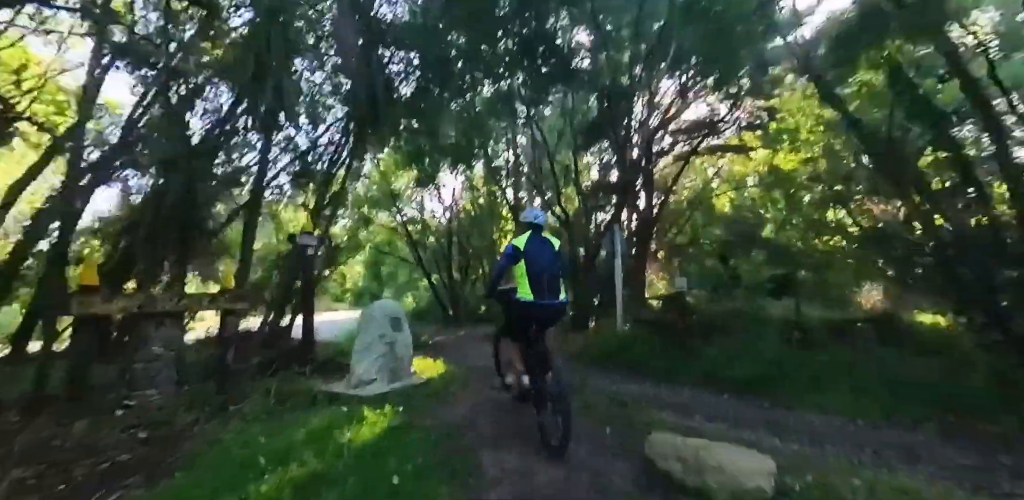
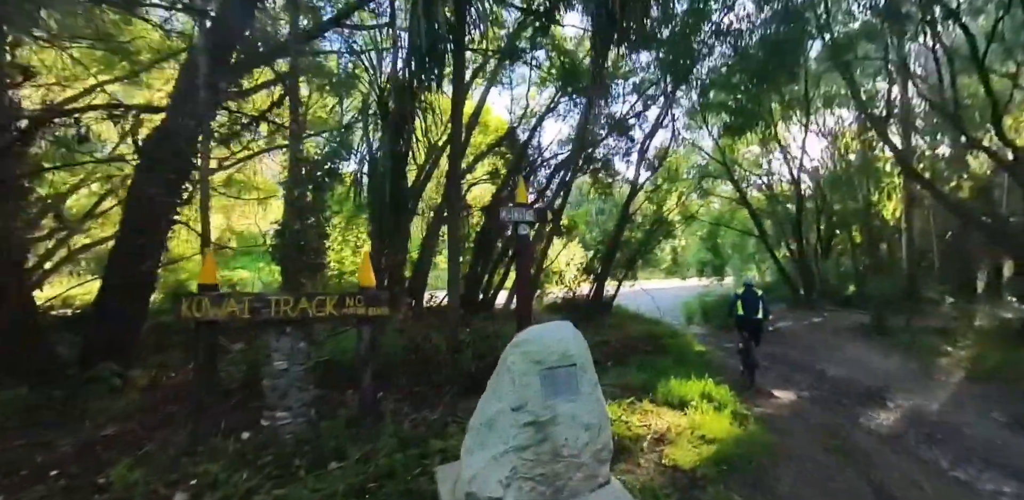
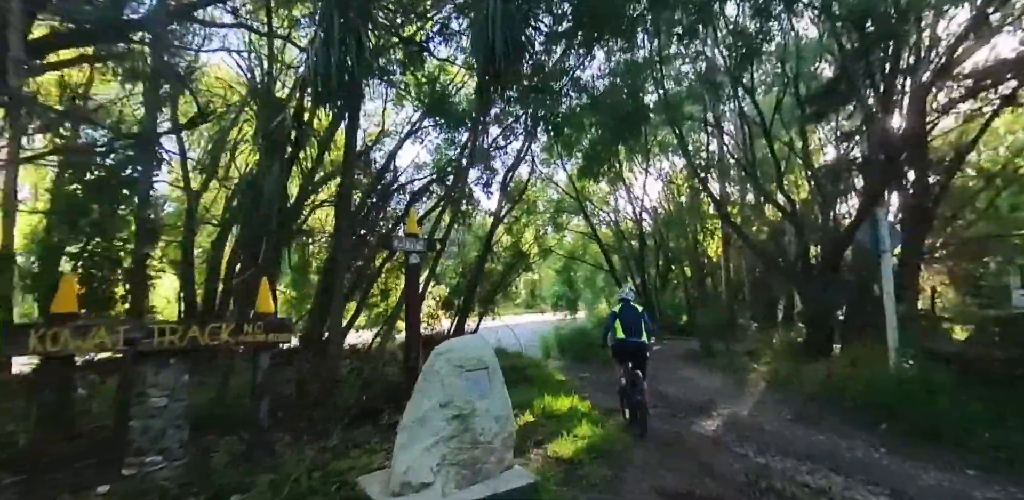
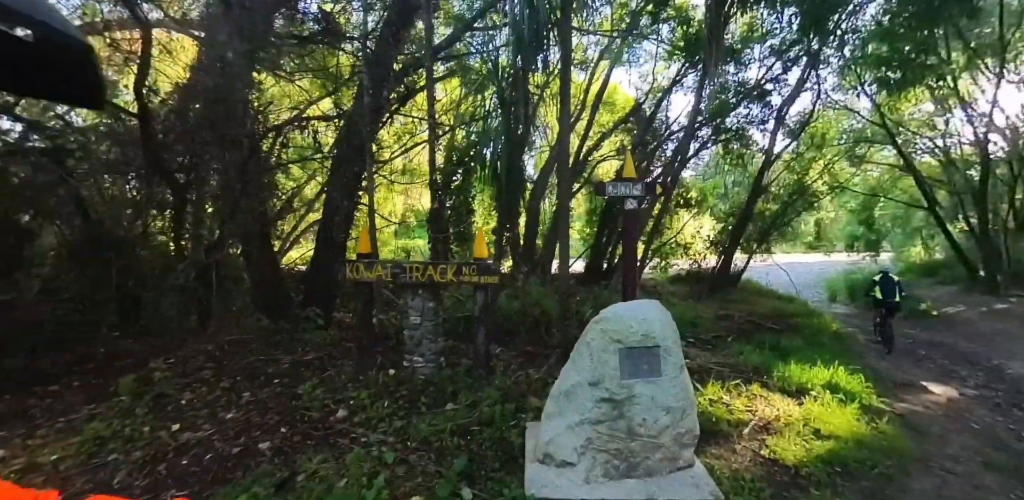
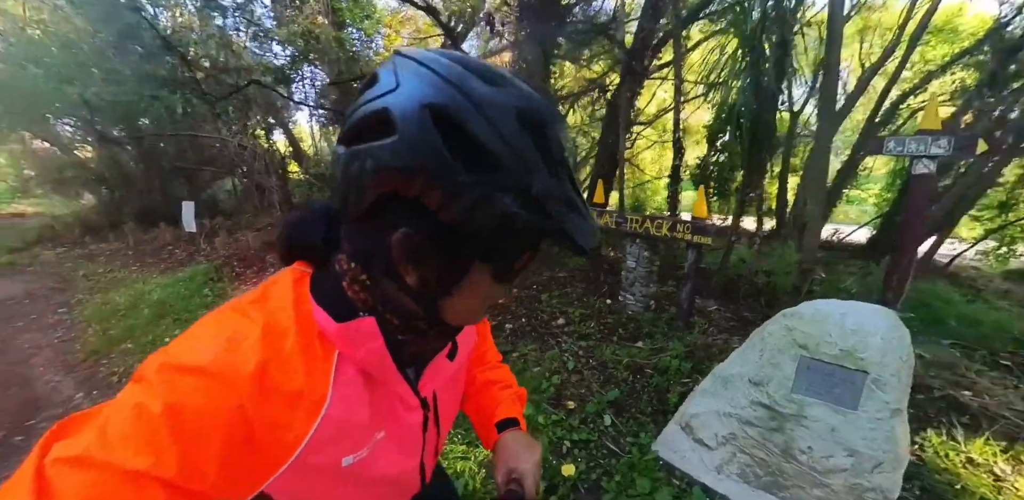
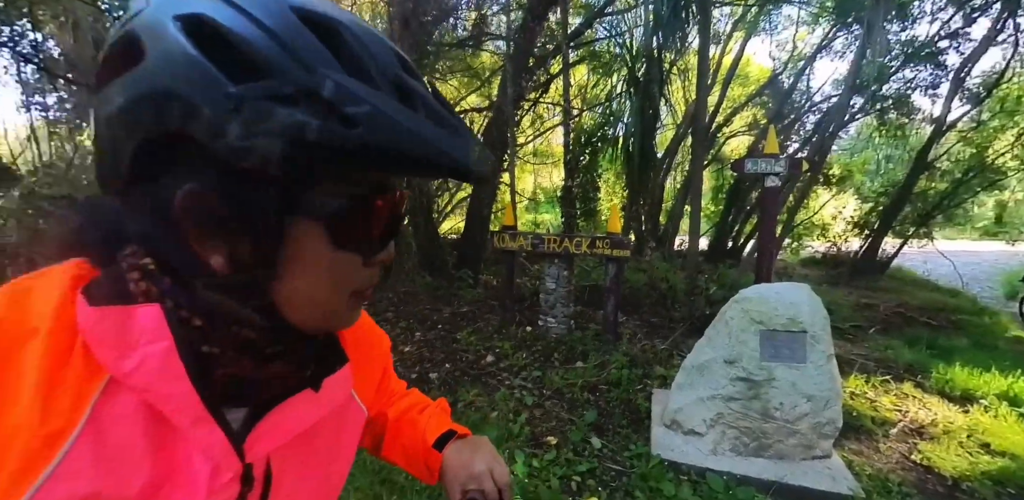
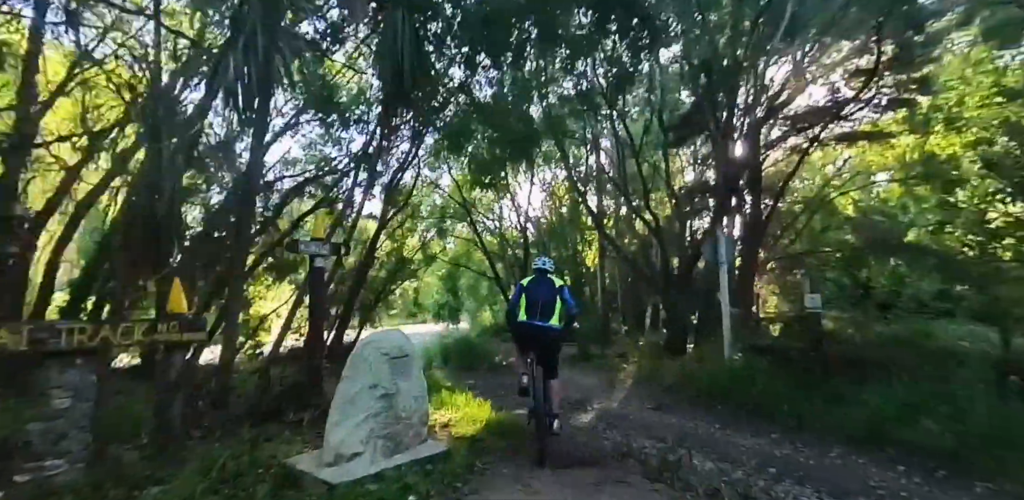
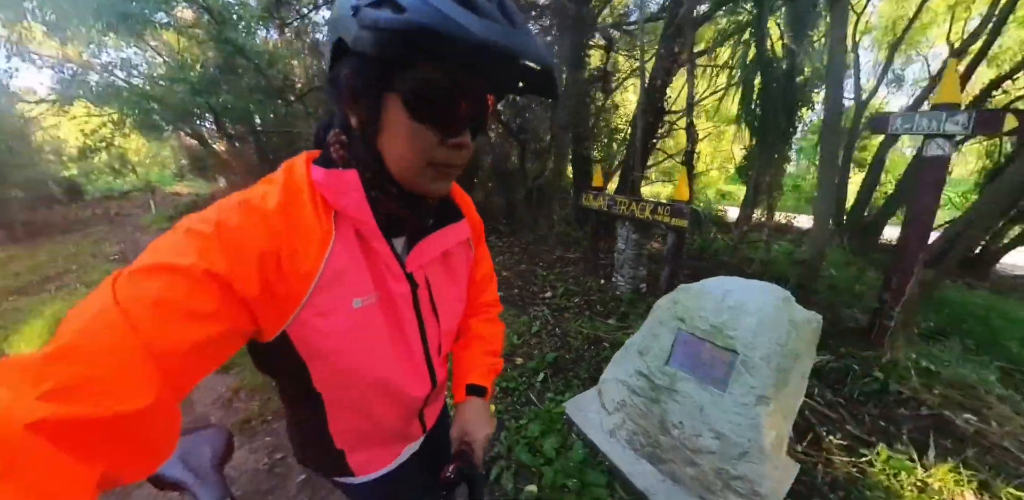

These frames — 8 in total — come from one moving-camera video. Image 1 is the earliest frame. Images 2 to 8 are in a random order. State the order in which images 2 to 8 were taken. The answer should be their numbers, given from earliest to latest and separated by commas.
7, 3, 2, 4, 6, 5, 8
